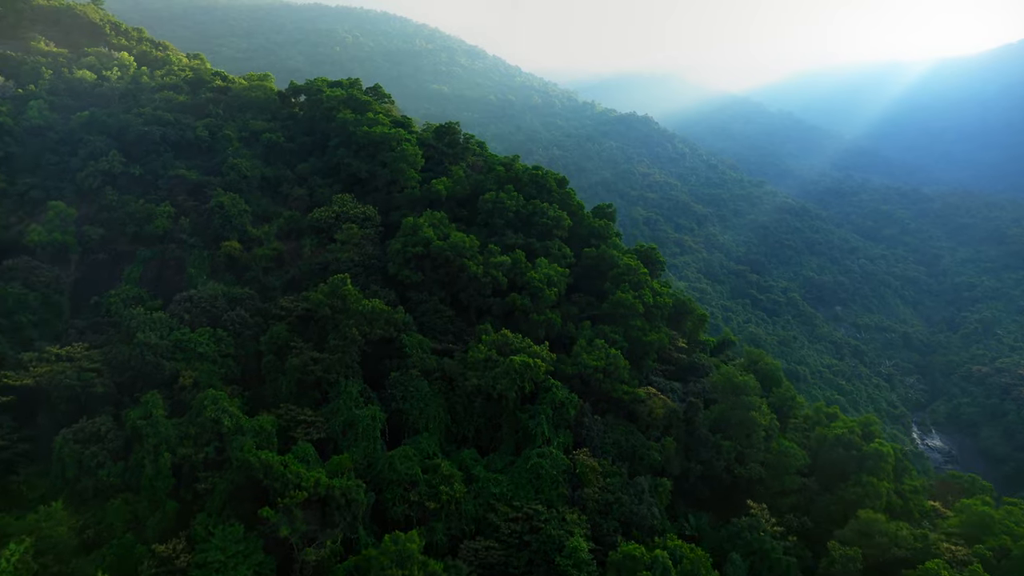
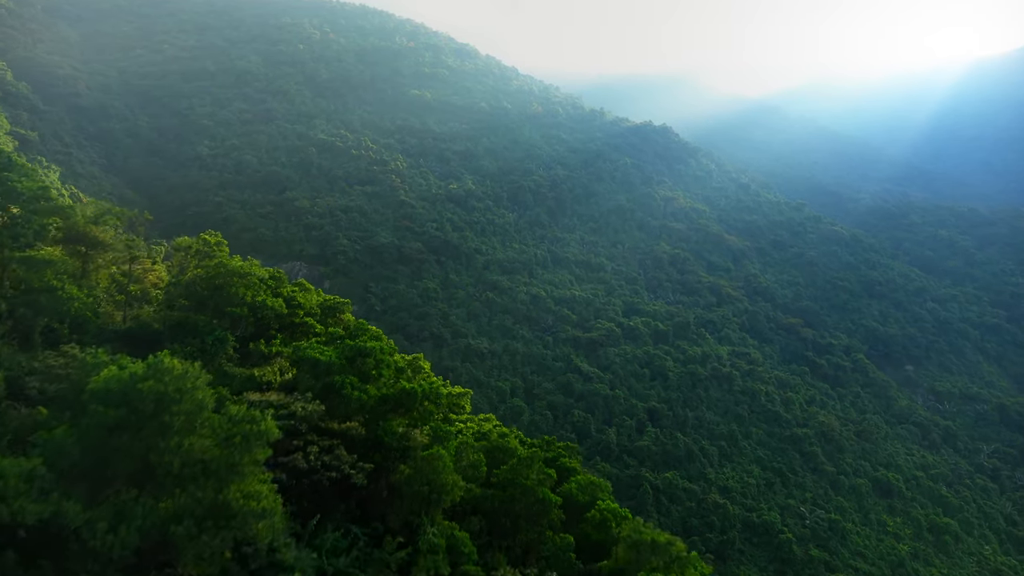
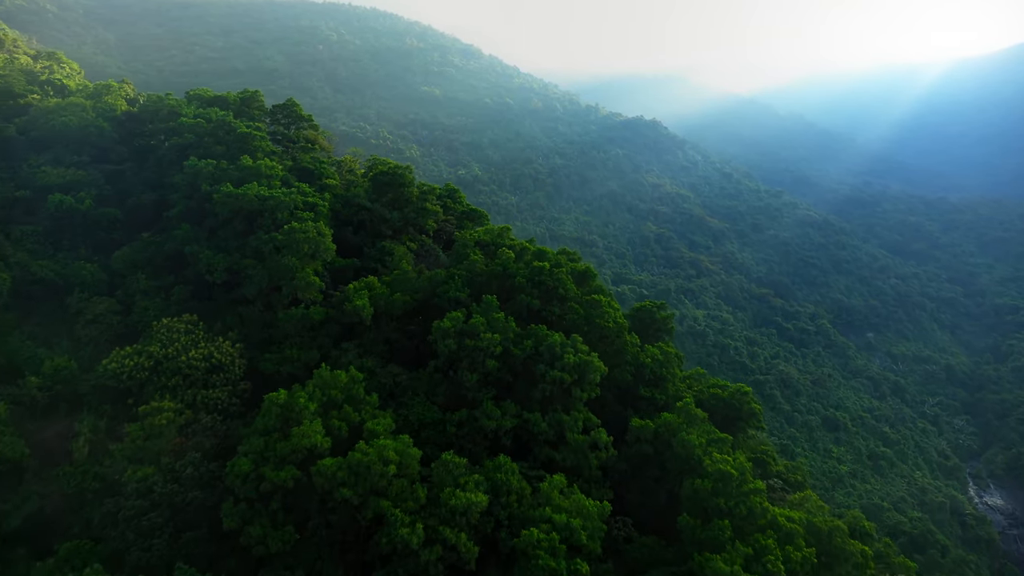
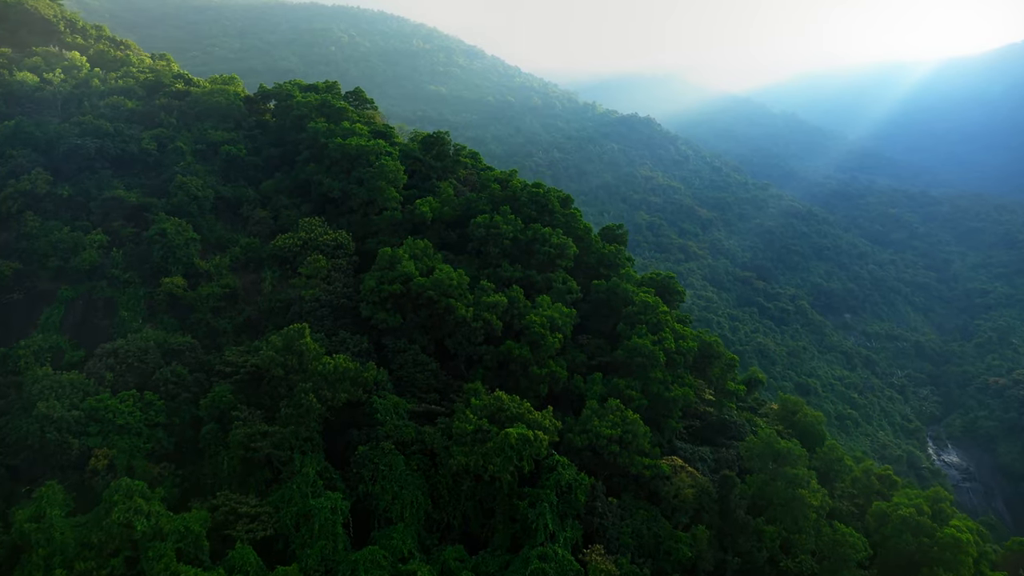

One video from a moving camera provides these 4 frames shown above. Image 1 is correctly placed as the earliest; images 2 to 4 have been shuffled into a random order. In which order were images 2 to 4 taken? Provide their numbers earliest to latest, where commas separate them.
4, 3, 2
